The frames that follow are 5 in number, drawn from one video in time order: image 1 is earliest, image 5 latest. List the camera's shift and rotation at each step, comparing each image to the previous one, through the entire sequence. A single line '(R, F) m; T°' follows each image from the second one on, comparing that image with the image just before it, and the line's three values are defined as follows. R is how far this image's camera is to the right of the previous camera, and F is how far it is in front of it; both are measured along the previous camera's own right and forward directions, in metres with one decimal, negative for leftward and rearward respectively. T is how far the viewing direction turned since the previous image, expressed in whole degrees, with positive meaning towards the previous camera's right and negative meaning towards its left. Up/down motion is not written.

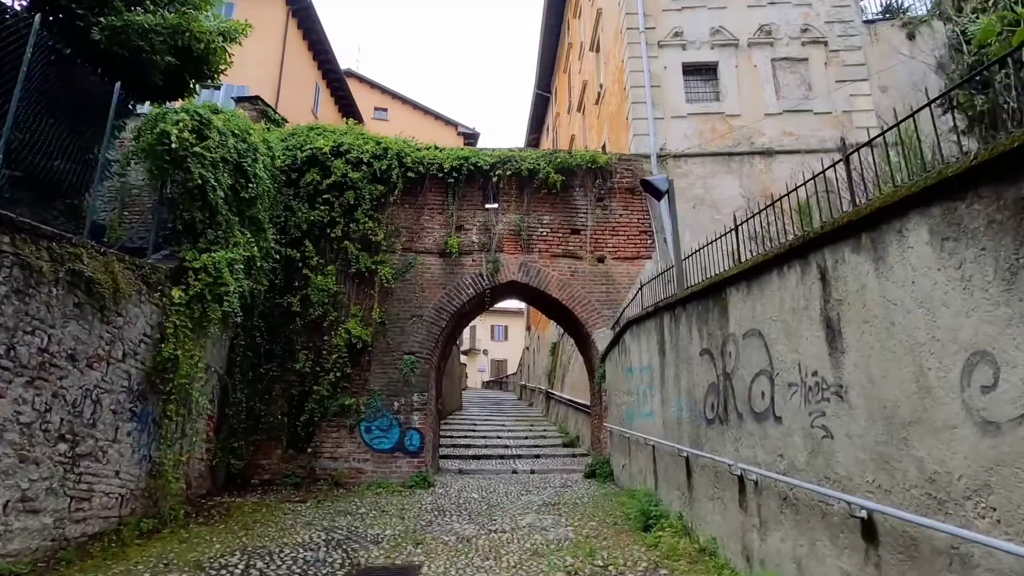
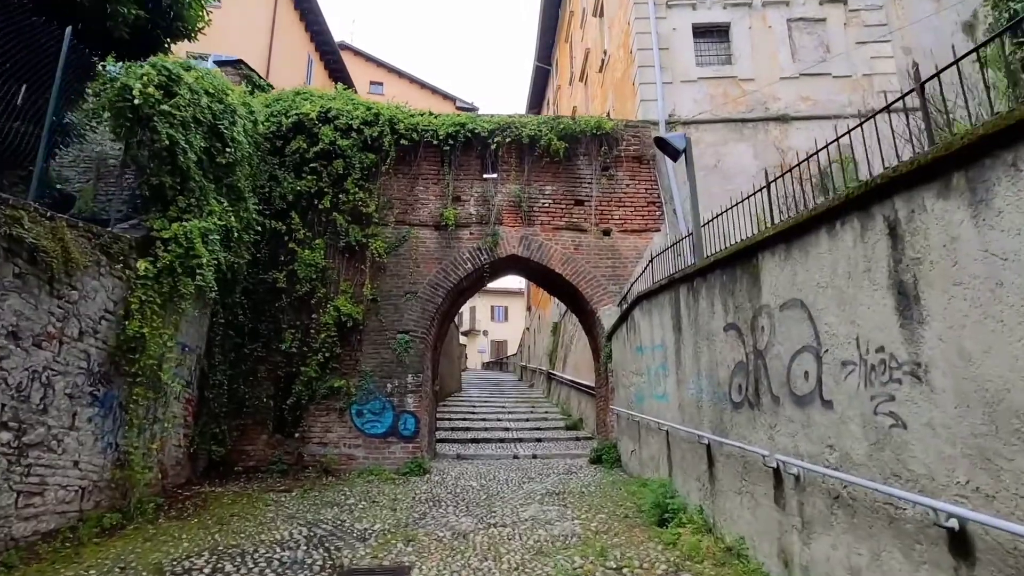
(0.0, +0.6) m; 0°
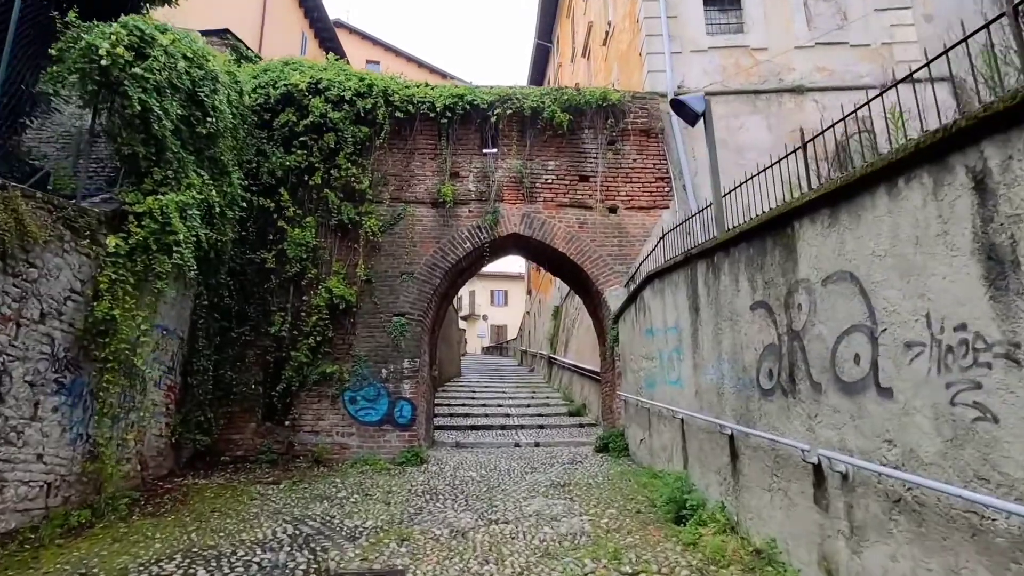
(0.0, +0.5) m; 0°
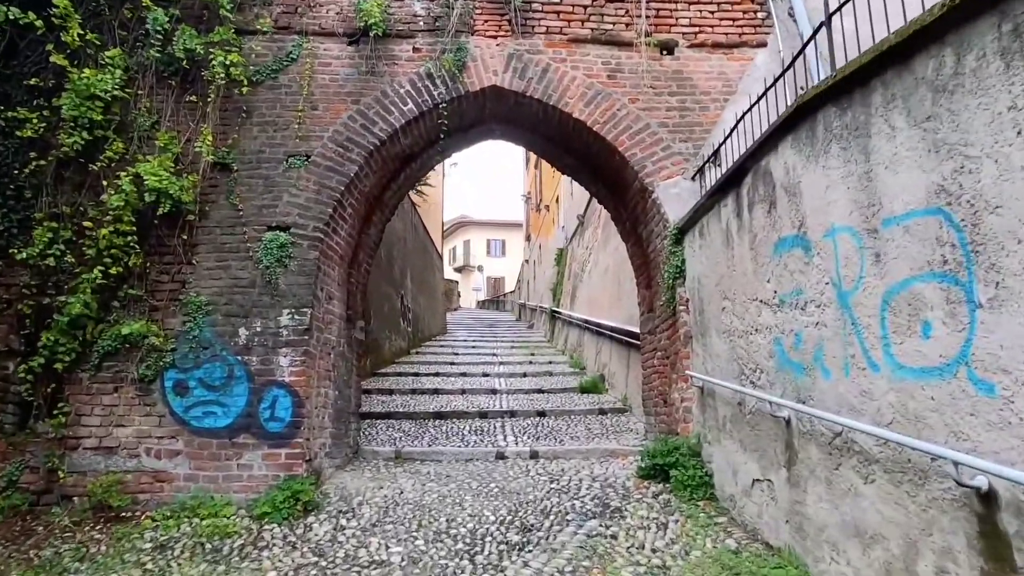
(+0.2, +3.9) m; 0°
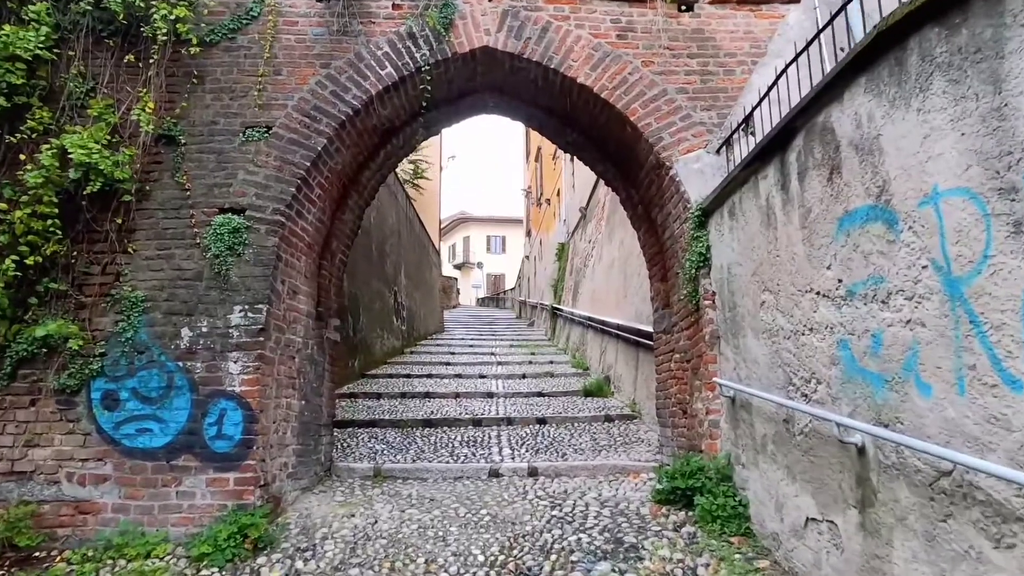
(0.0, +0.7) m; 0°
